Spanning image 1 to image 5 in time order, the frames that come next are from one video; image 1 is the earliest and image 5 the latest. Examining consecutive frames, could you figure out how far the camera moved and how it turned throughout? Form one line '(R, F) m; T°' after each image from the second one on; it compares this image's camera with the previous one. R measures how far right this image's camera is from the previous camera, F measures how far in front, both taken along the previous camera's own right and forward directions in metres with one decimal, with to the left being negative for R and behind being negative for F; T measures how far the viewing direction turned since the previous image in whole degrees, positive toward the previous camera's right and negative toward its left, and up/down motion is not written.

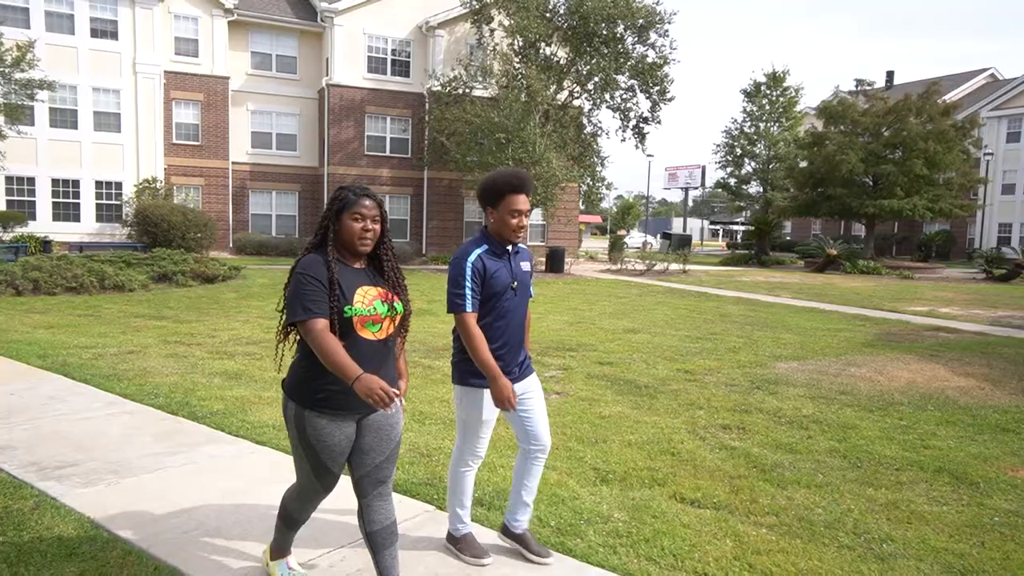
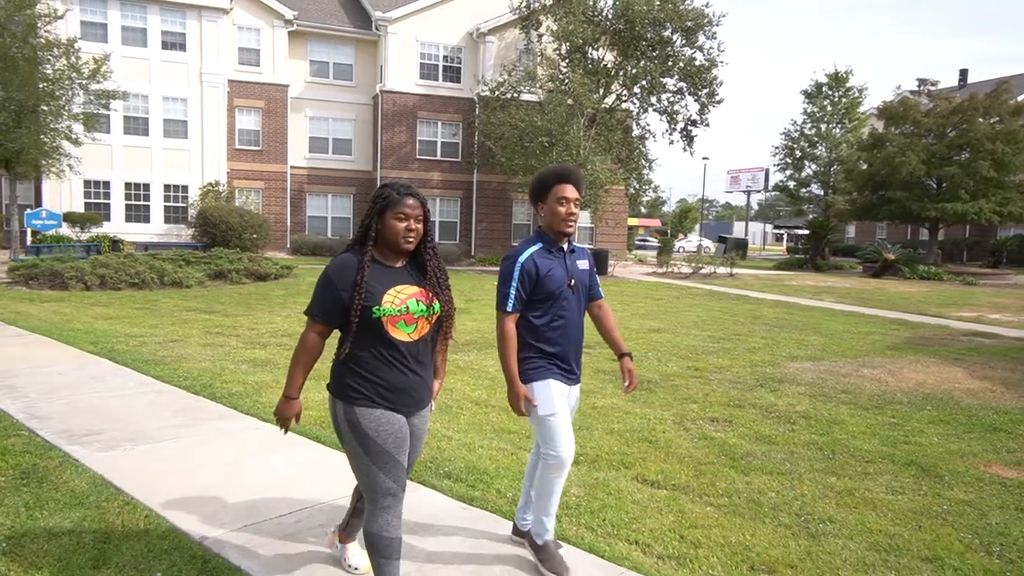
(+0.6, -0.3) m; -5°
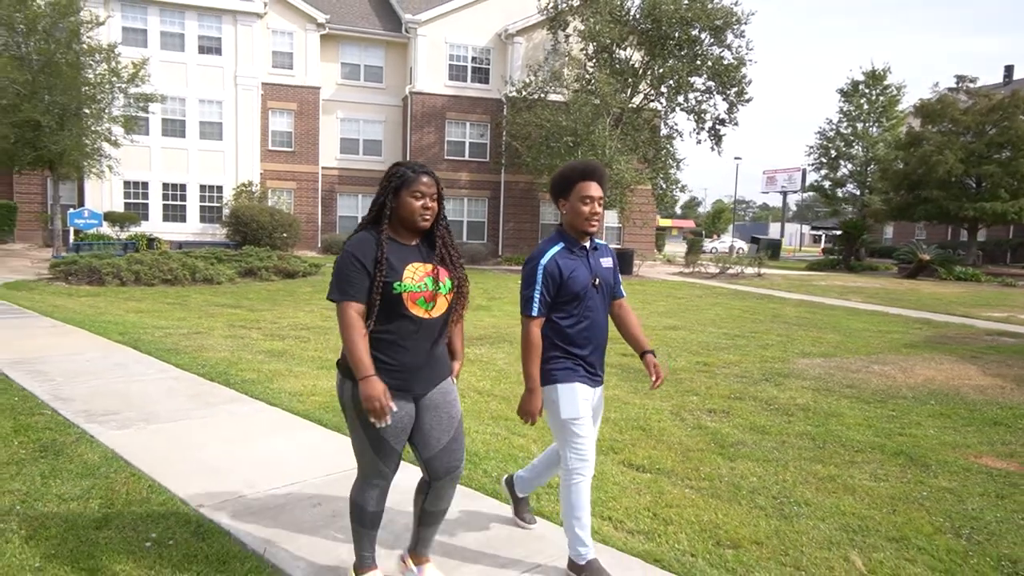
(+0.3, -0.2) m; -3°
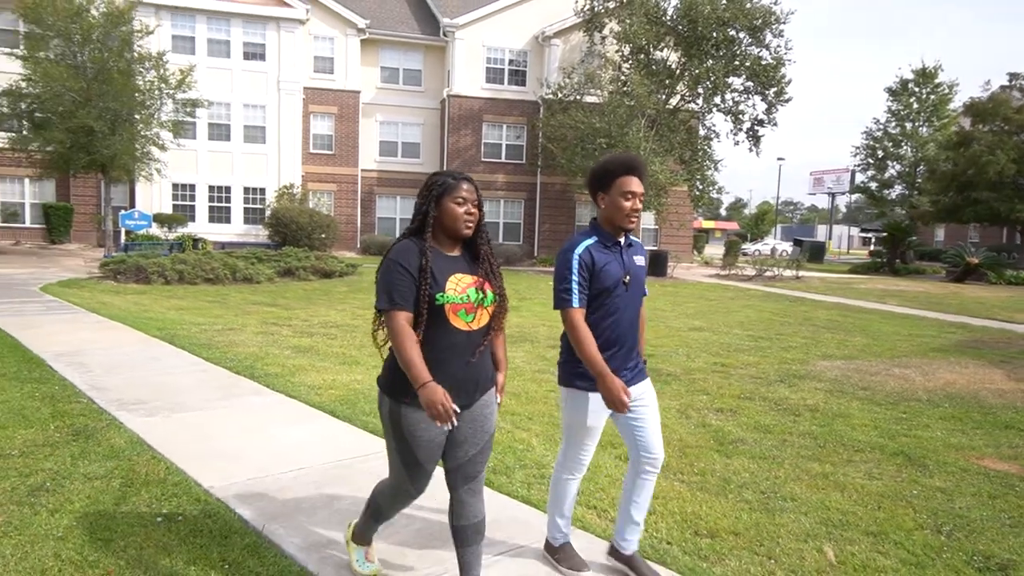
(+0.3, -0.2) m; -3°
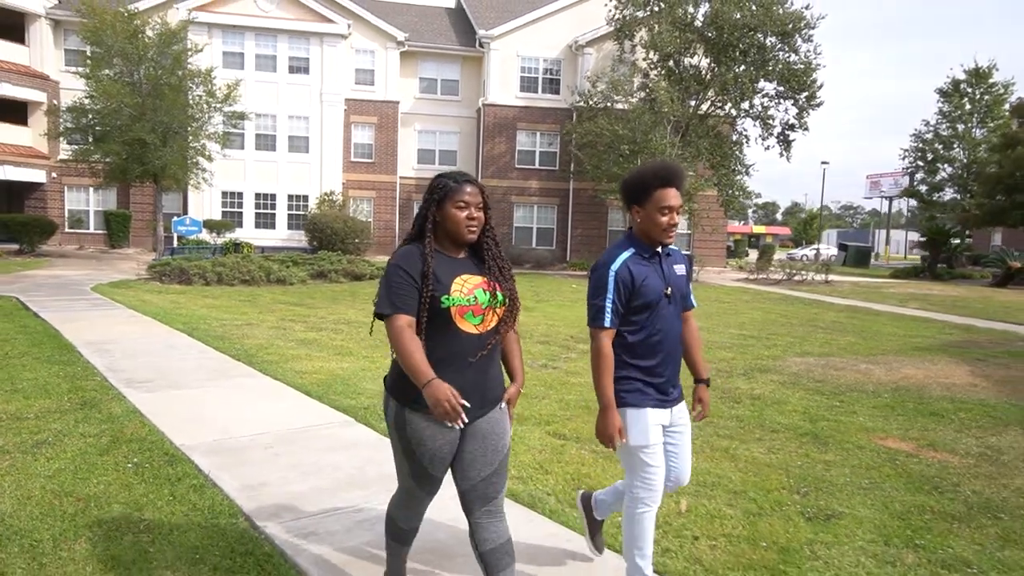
(+0.9, -0.7) m; -4°
